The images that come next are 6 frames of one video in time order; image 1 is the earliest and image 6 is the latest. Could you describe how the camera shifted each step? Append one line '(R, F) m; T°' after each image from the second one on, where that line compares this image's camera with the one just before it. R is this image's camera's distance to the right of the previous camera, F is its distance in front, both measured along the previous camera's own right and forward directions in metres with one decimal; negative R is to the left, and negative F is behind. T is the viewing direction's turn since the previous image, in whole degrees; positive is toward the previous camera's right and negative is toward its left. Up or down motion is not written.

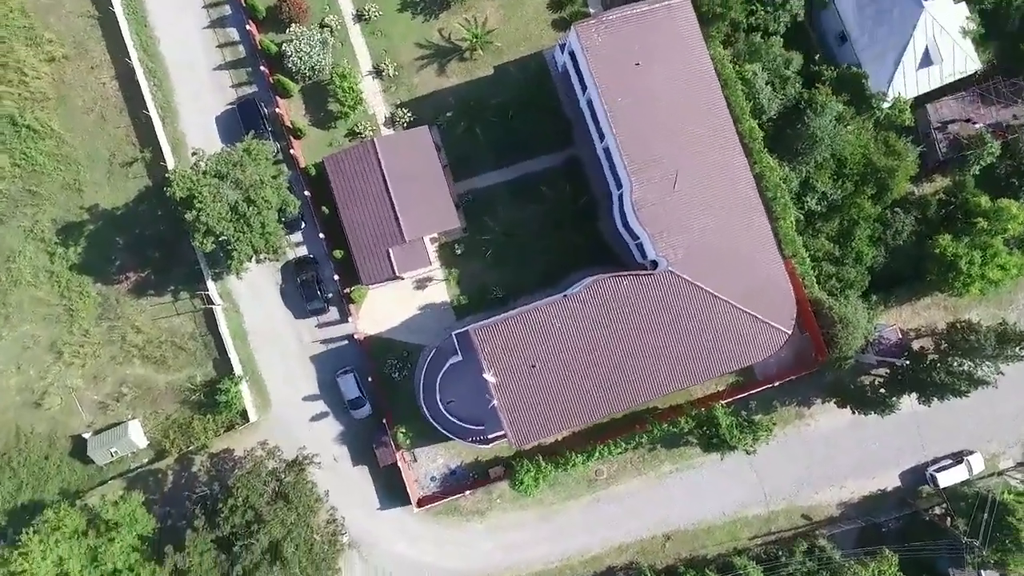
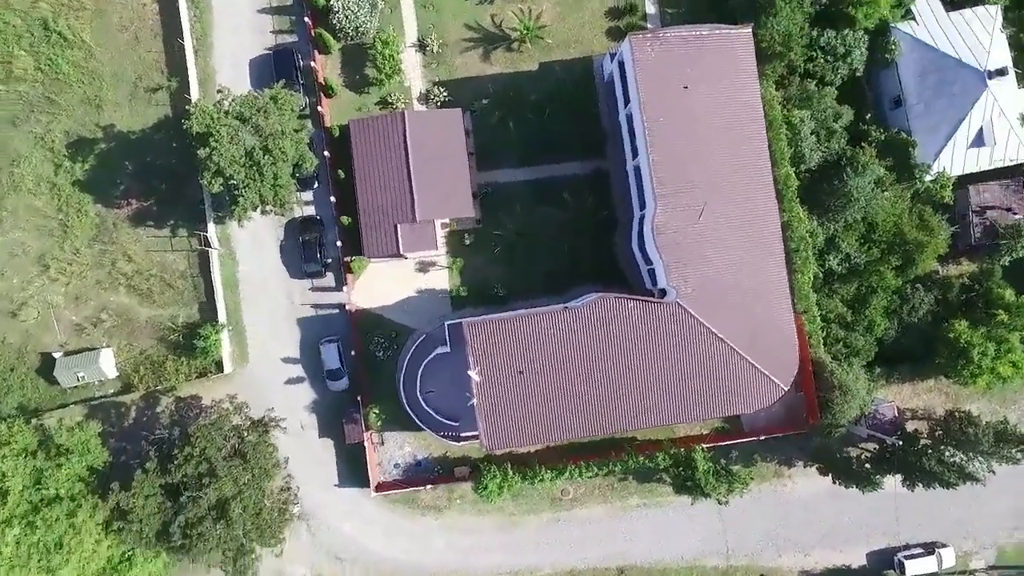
(0.0, +1.1) m; 0°
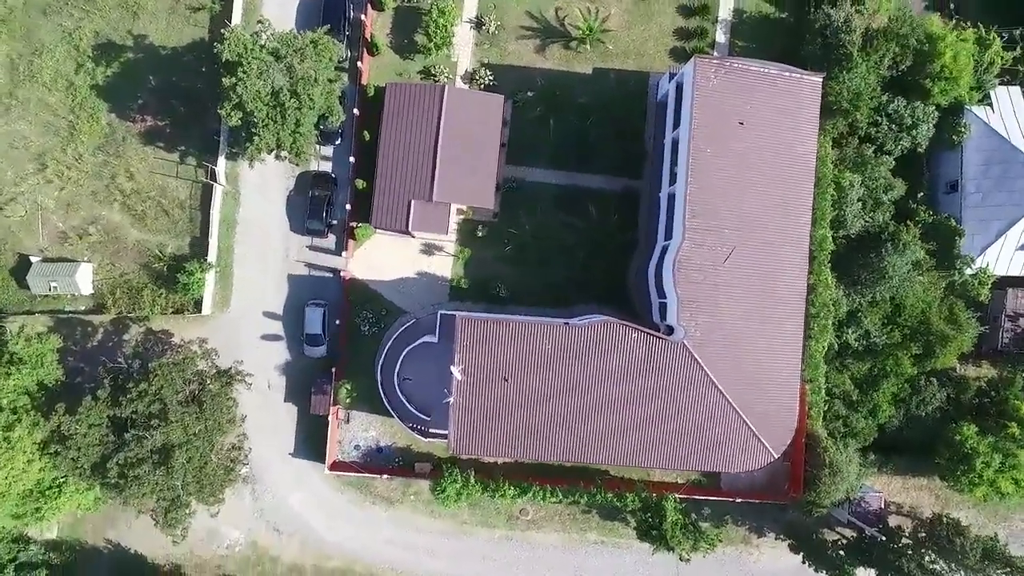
(-0.1, +1.9) m; 0°
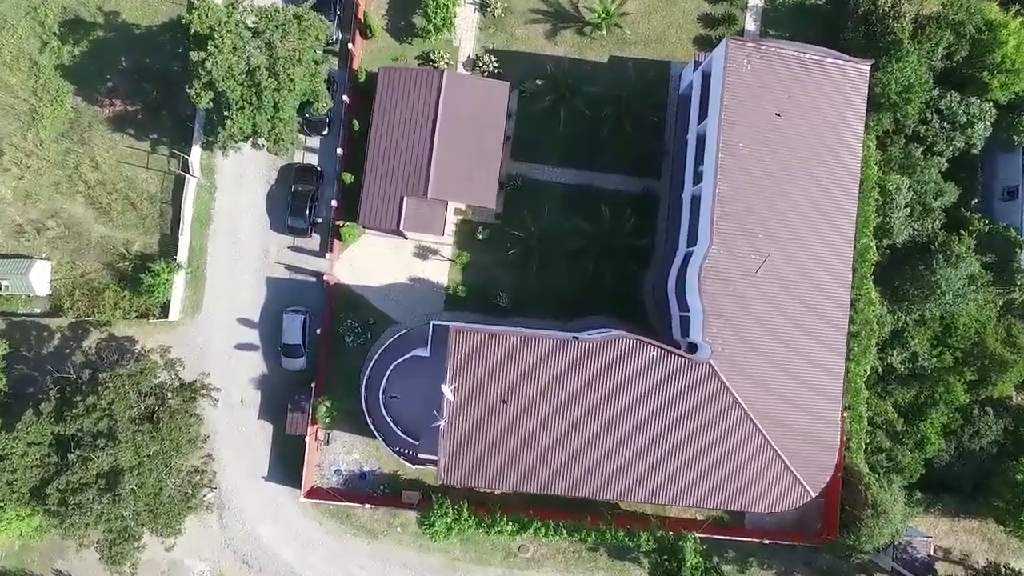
(+0.4, +4.0) m; -1°
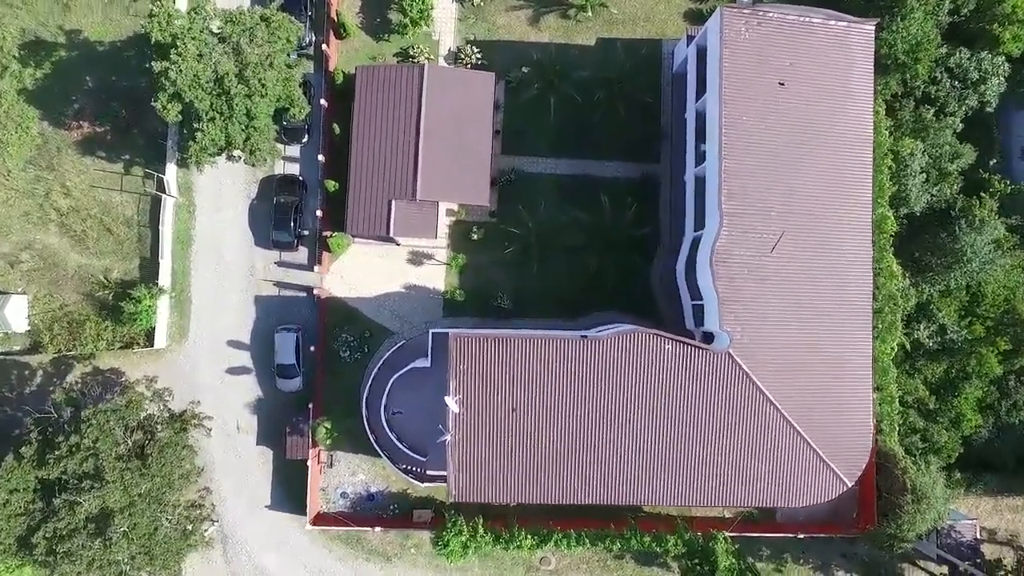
(+0.1, +1.7) m; 0°
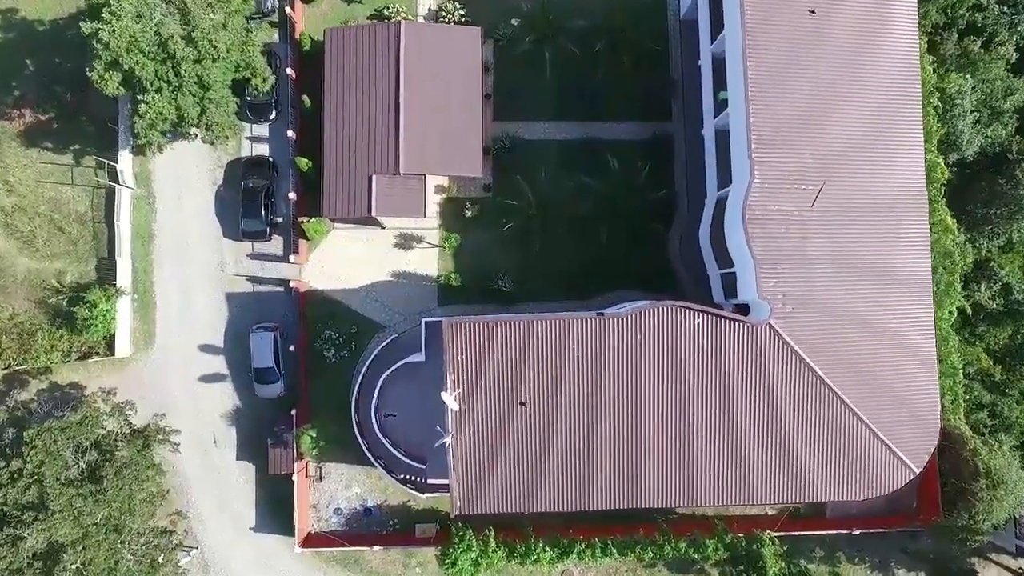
(+0.3, +3.7) m; -1°
